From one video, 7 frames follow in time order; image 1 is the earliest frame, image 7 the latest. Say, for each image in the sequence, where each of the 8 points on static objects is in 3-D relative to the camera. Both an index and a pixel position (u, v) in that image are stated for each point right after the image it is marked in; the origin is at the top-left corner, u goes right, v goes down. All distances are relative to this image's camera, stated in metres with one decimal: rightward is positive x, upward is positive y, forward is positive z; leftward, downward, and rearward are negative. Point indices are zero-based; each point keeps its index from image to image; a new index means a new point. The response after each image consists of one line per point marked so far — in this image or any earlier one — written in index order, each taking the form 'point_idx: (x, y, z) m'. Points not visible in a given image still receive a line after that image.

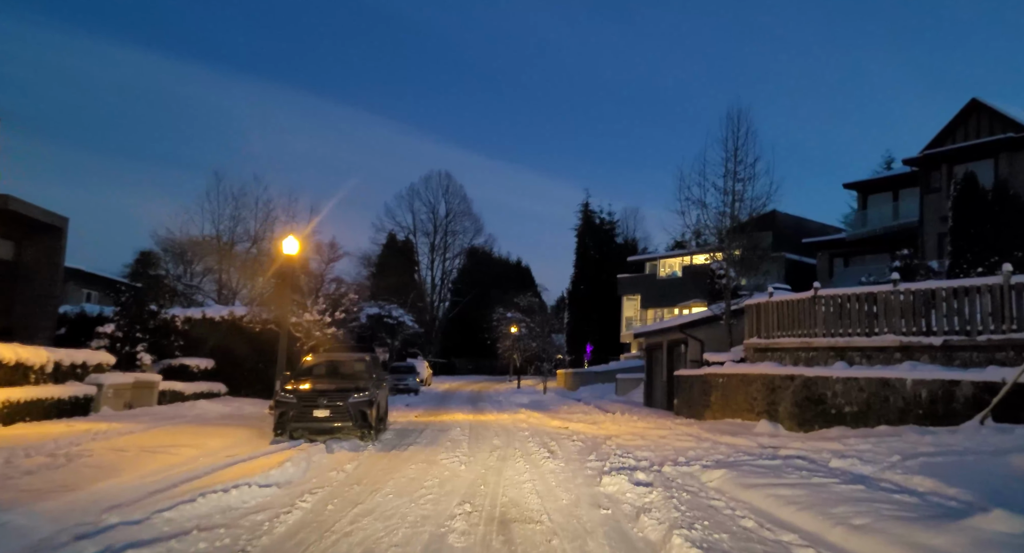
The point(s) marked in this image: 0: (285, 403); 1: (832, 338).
0: (-4.1, -2.3, +13.5) m
1: (+7.4, -1.4, +17.6) m
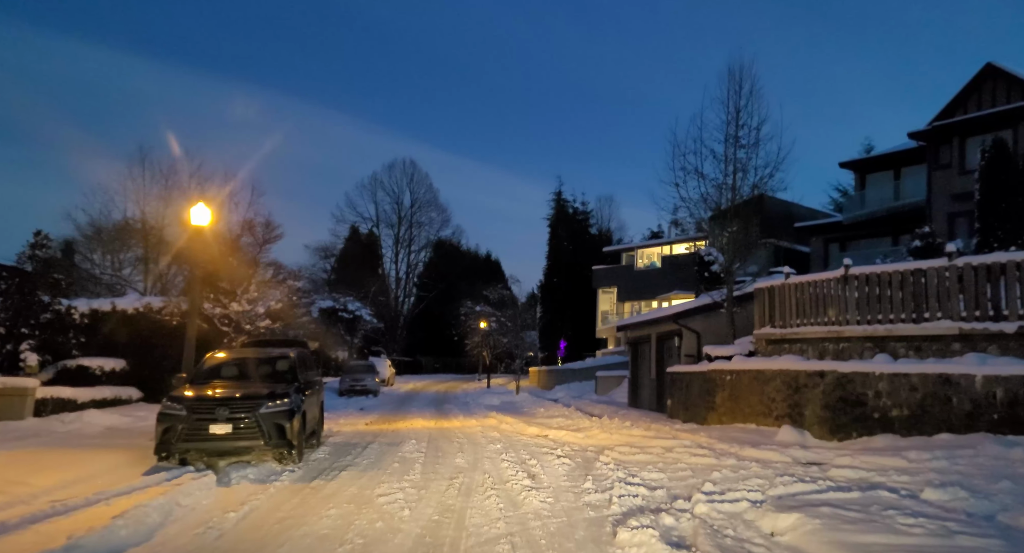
0: (-4.5, -1.8, +9.9) m
1: (+6.8, -0.9, +14.5) m
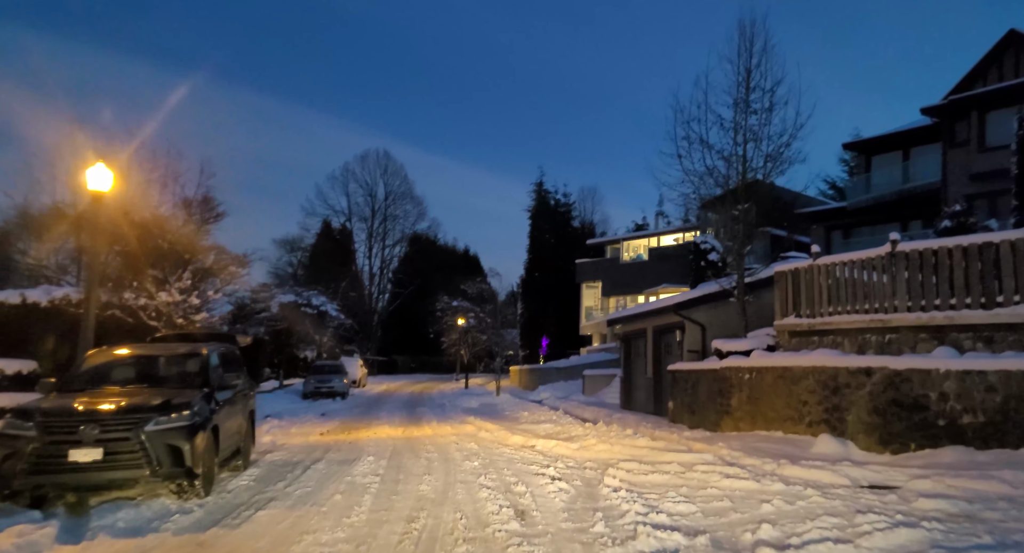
0: (-4.7, -1.5, +7.1) m
1: (+6.5, -0.6, +12.0) m
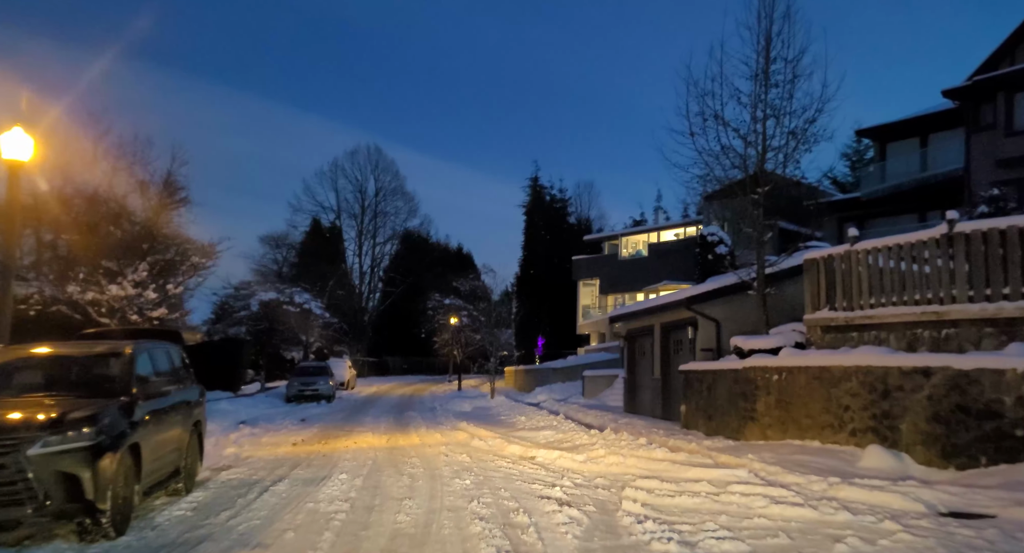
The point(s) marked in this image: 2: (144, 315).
0: (-4.7, -1.3, +5.4) m
1: (+6.5, -0.4, +10.3) m
2: (-9.0, -1.0, +18.7) m
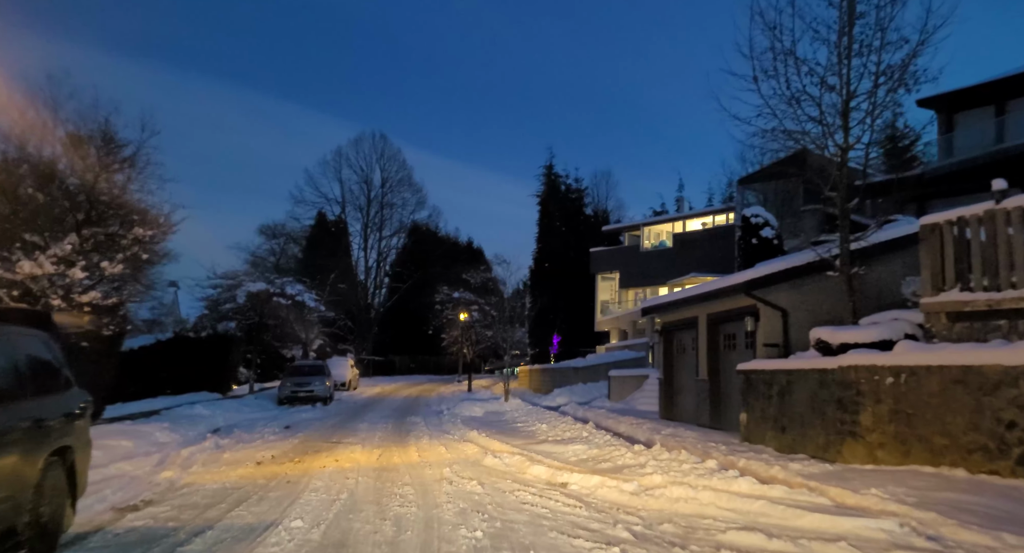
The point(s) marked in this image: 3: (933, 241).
0: (-4.5, -0.9, +2.3) m
1: (+6.7, 0.0, +7.1) m
2: (-8.6, -0.6, +15.7) m
3: (+5.7, +0.5, +10.3) m
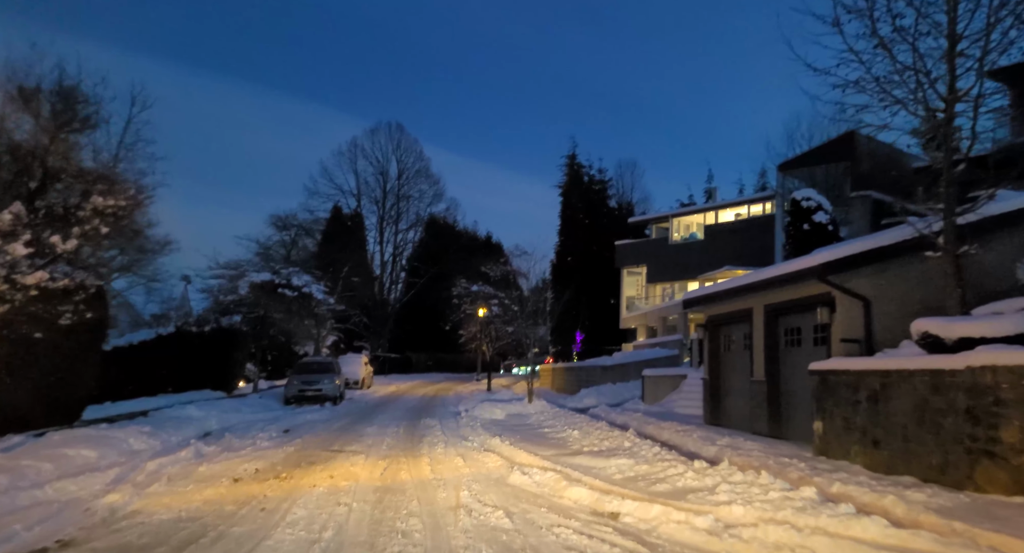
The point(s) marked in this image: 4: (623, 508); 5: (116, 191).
0: (-4.3, -0.7, +0.3) m
1: (+7.0, +0.3, +4.8) m
2: (-8.1, -0.3, +13.8) m
3: (+6.1, +0.8, +8.0) m
4: (+1.2, -2.4, +7.9) m
5: (-7.2, +1.6, +14.0) m
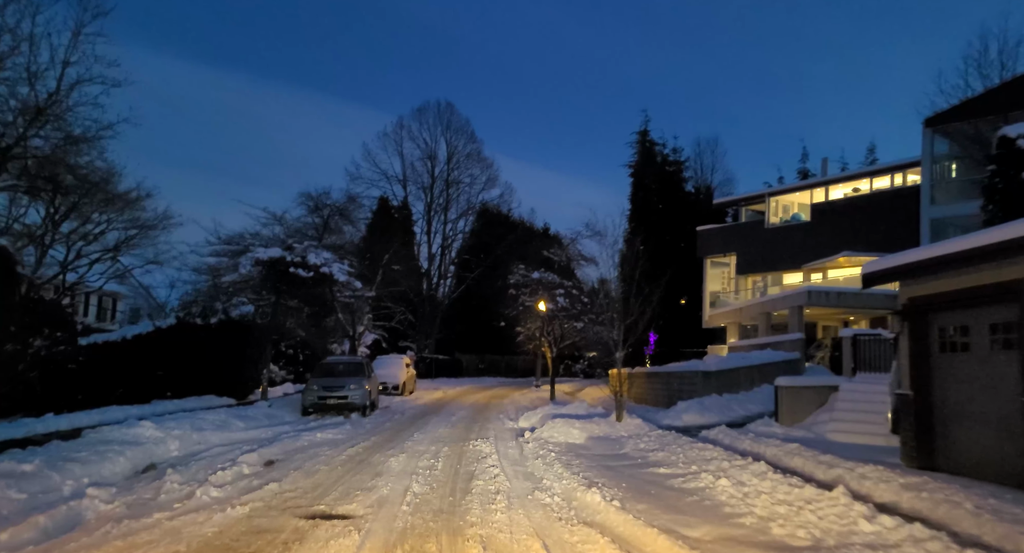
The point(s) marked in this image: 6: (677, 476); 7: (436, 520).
0: (-4.0, +0.1, -5.3) m
1: (+7.6, +0.9, -1.6) m
2: (-6.9, +0.4, +8.4) m
3: (+6.9, +1.4, +1.7) m
4: (+1.9, -1.8, +1.9) m
5: (-6.0, +2.2, +8.6) m
6: (+2.2, -2.6, +10.0) m
7: (-0.7, -2.5, +7.8) m
